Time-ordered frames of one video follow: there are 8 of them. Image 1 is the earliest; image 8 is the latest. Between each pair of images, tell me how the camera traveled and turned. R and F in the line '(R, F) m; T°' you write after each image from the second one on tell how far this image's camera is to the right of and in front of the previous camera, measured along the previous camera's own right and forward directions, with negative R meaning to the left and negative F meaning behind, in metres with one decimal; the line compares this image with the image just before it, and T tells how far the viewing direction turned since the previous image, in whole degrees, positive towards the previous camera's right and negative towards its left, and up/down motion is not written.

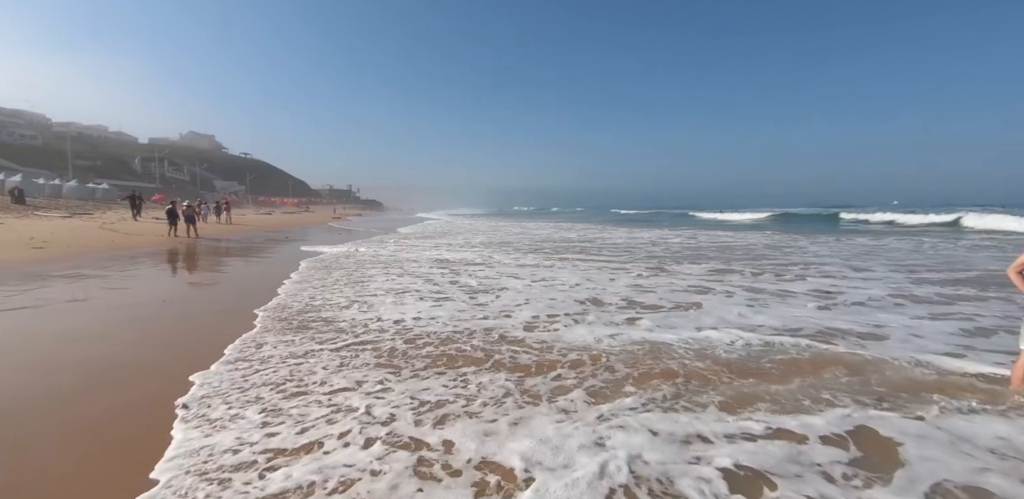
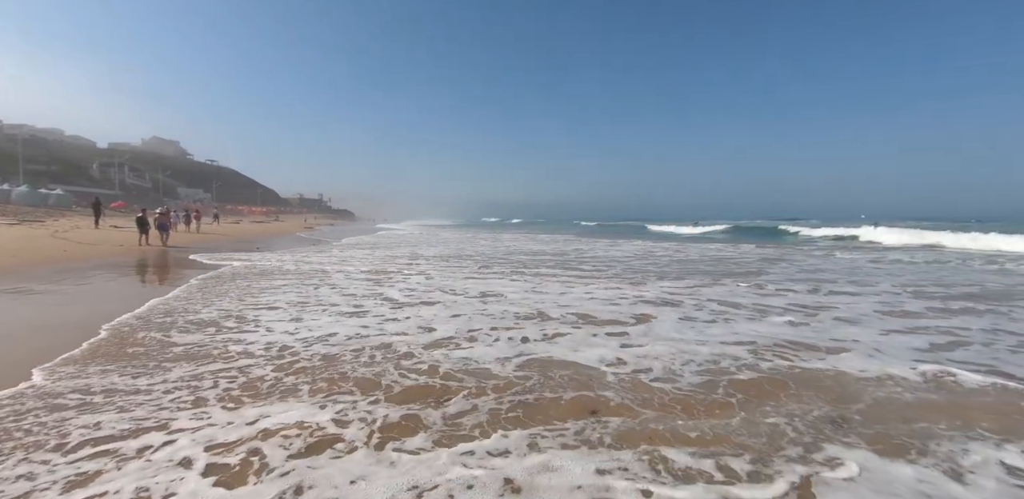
(+0.5, +0.3) m; +3°
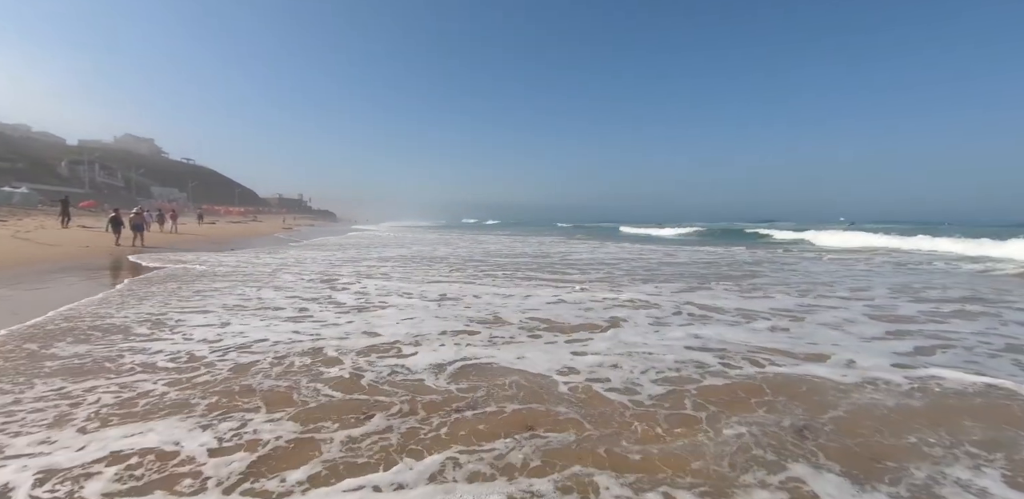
(+0.2, +0.2) m; +2°
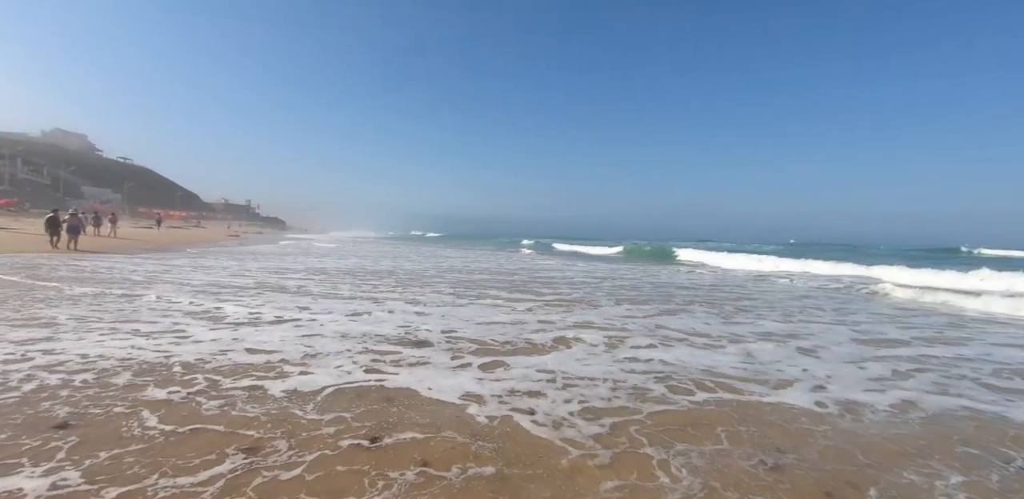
(+0.3, +0.3) m; +5°
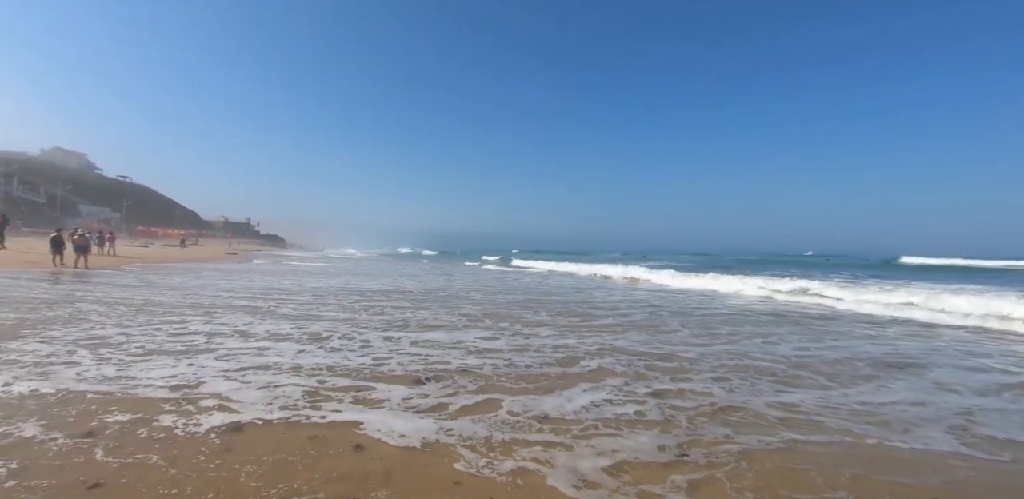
(-1.0, 0.0) m; +1°
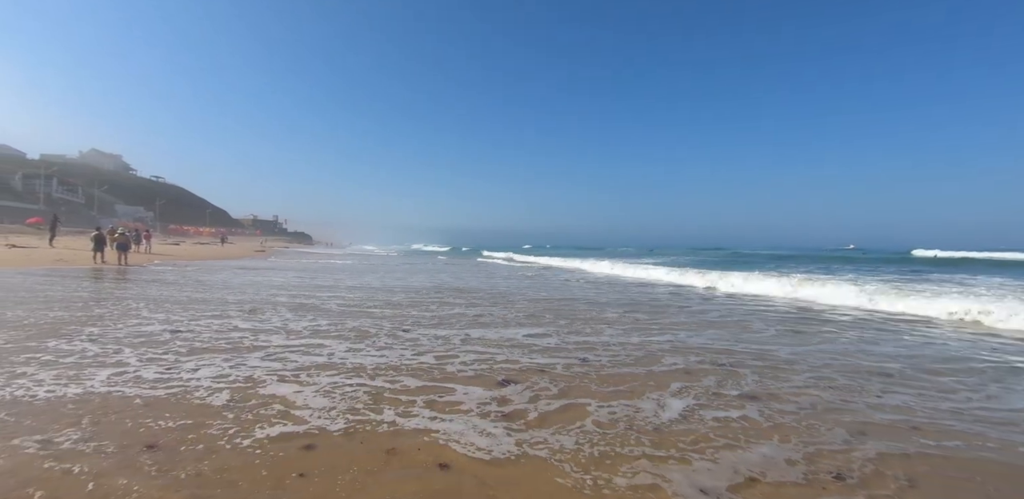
(-0.8, +0.6) m; -2°
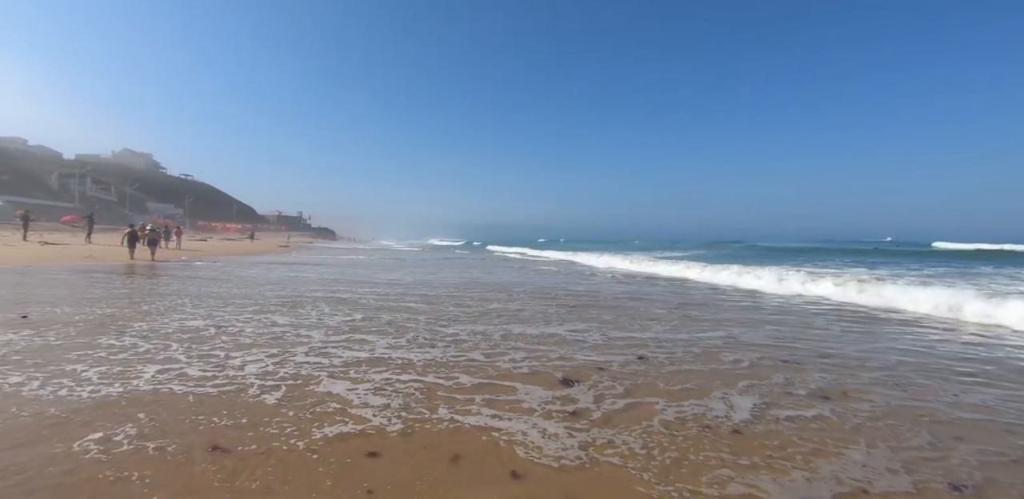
(-0.5, +0.3) m; -2°
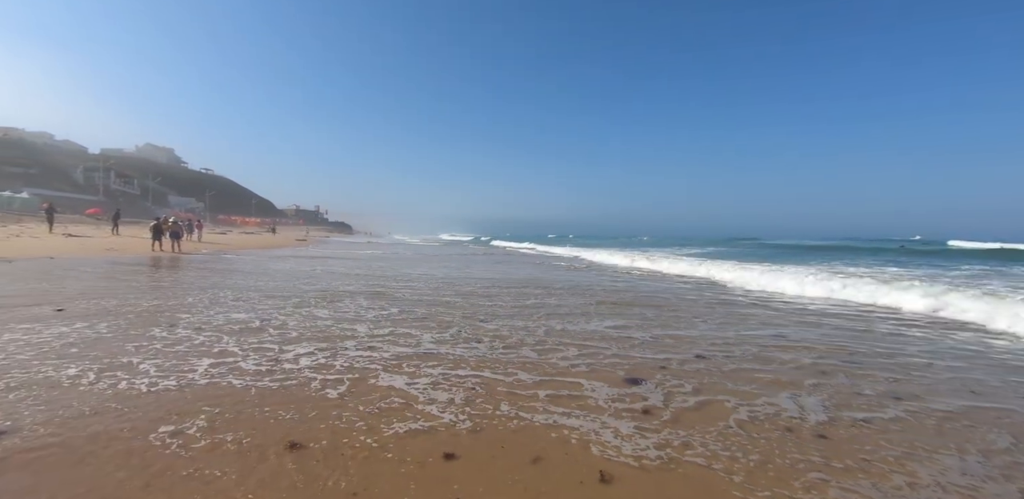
(-0.7, +0.1) m; -1°
